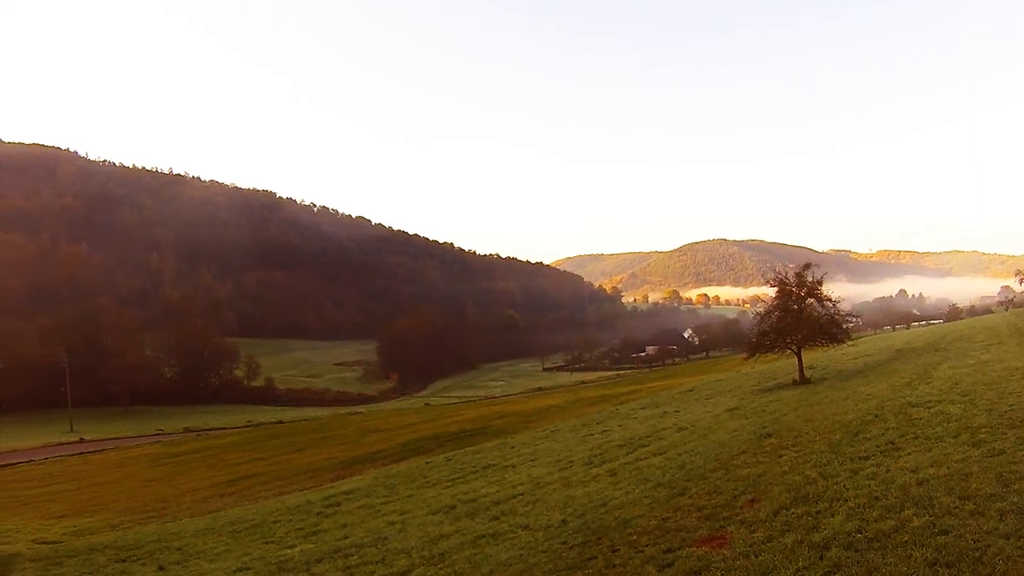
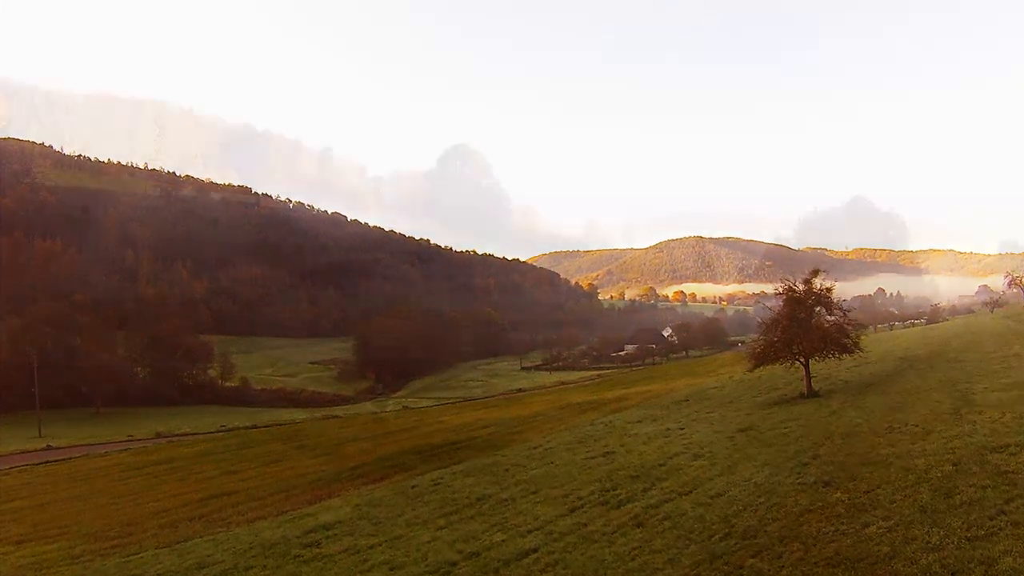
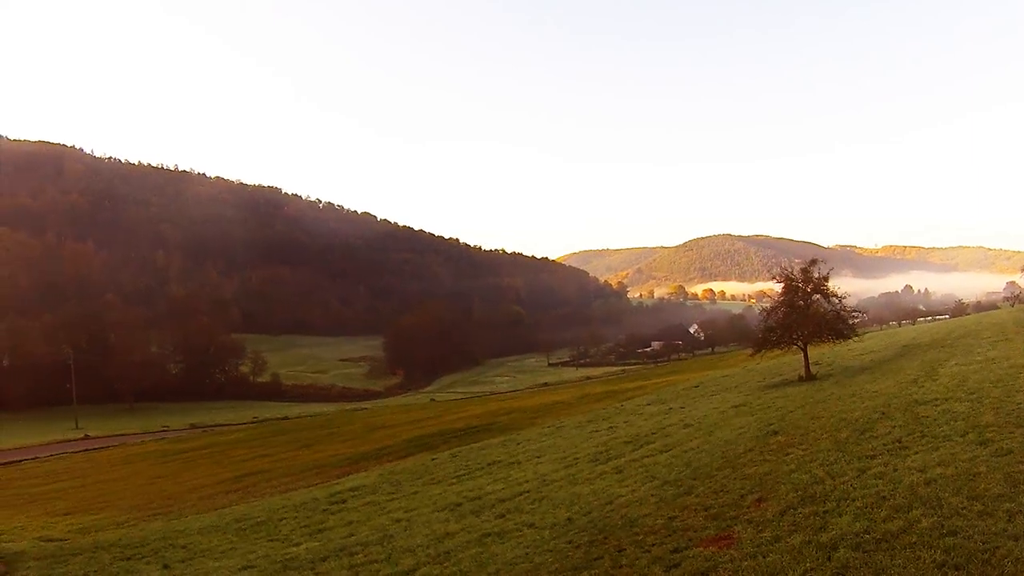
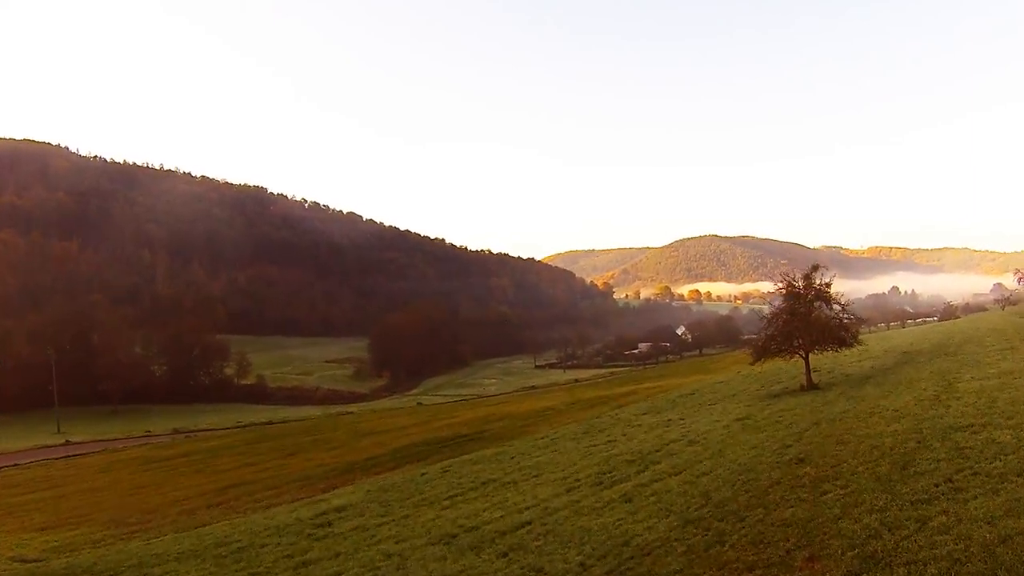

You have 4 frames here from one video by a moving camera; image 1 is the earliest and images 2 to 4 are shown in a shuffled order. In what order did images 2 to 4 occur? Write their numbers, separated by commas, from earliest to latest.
3, 4, 2
